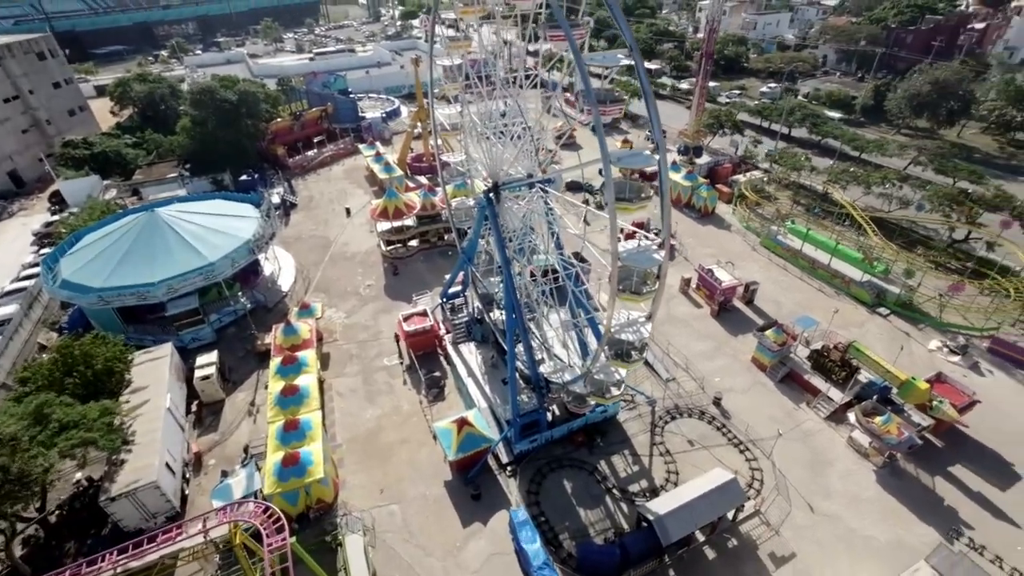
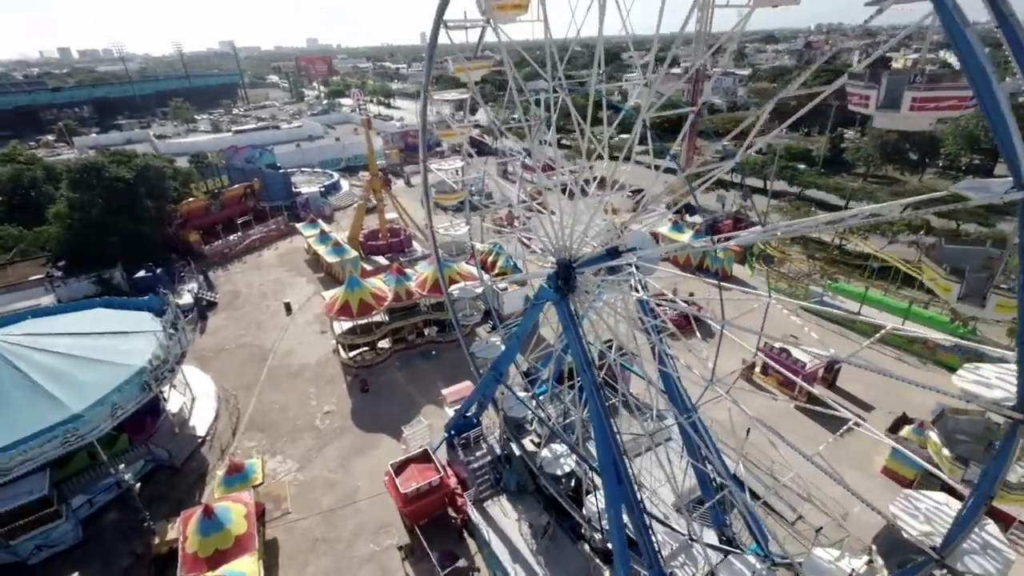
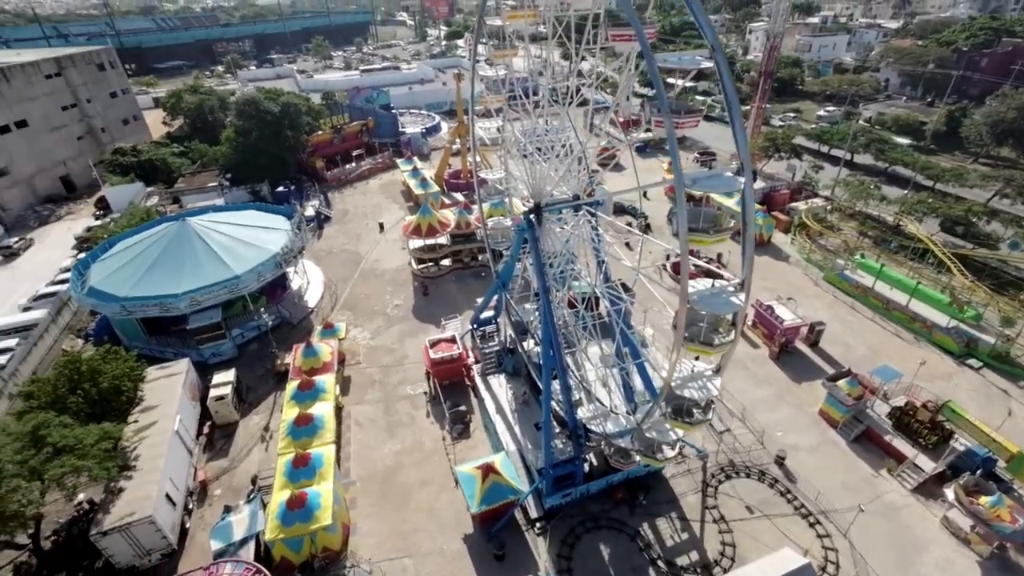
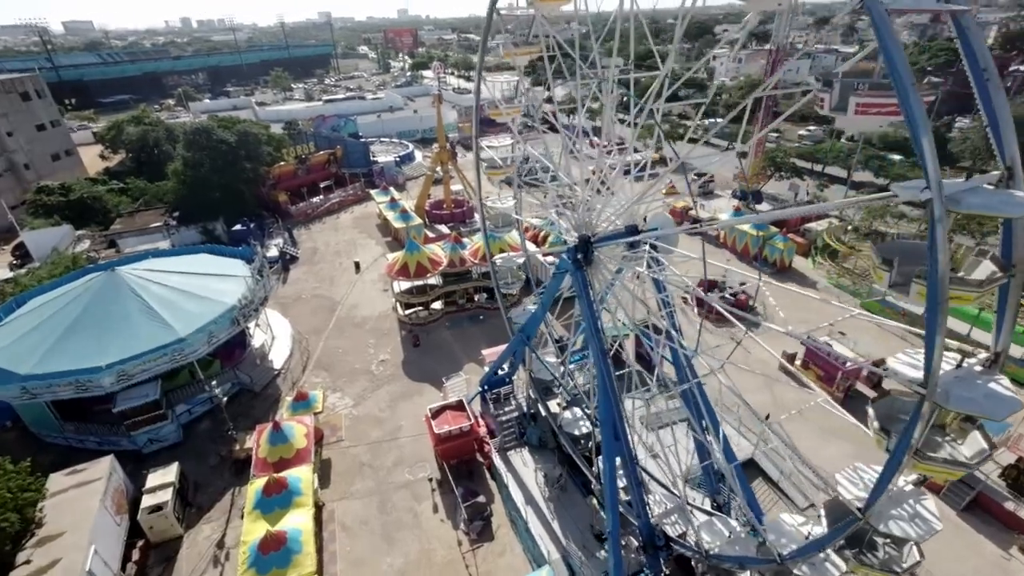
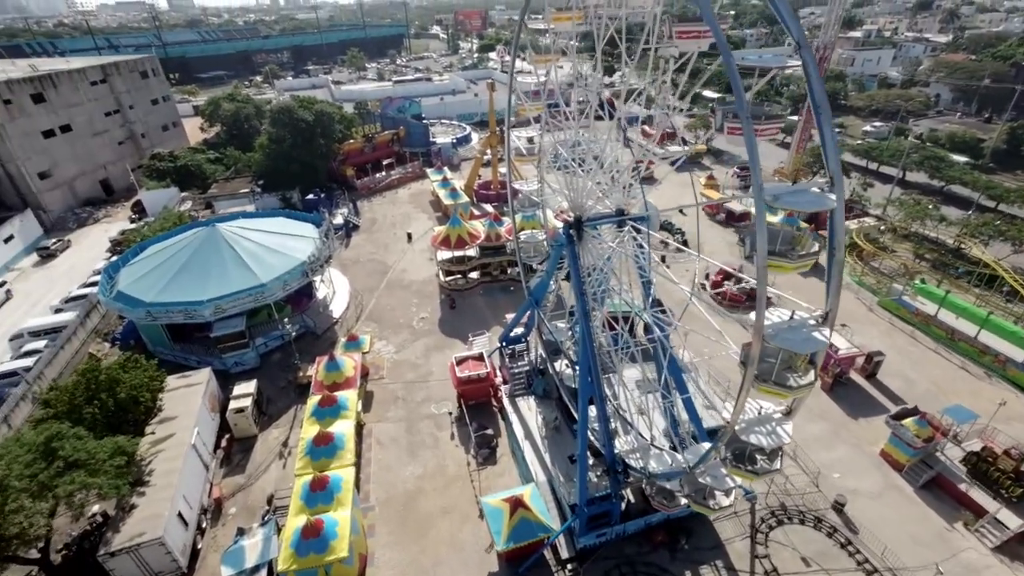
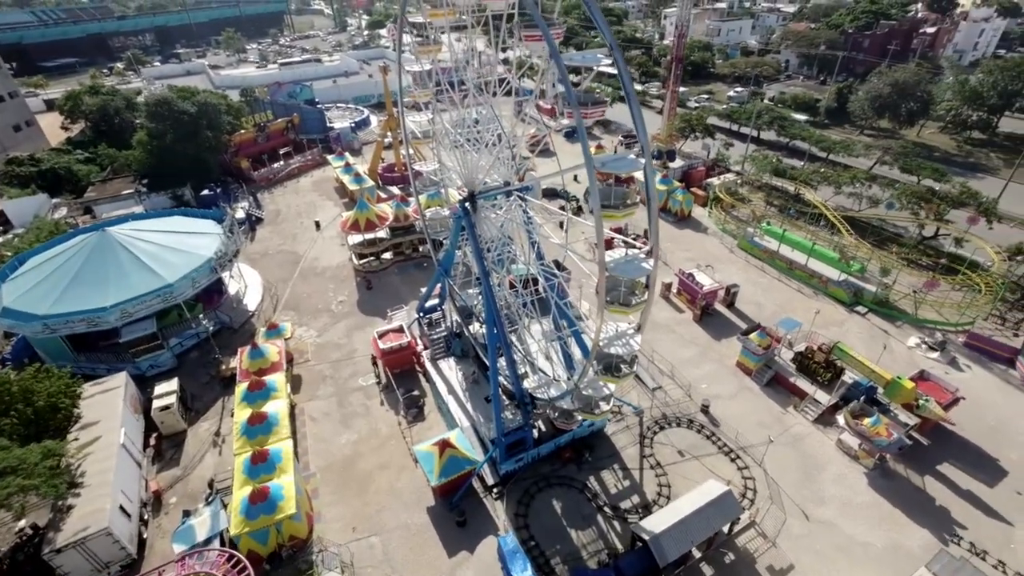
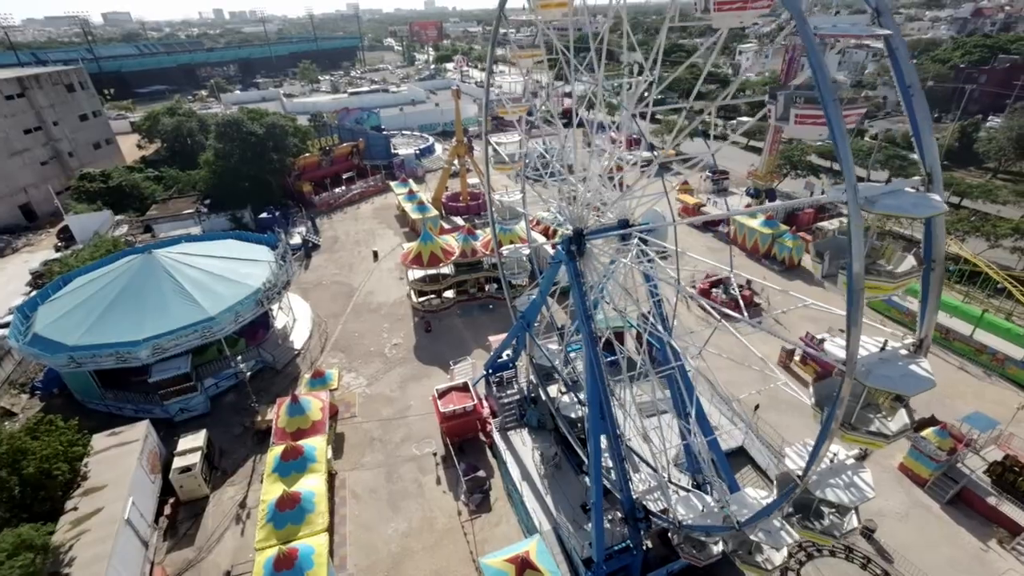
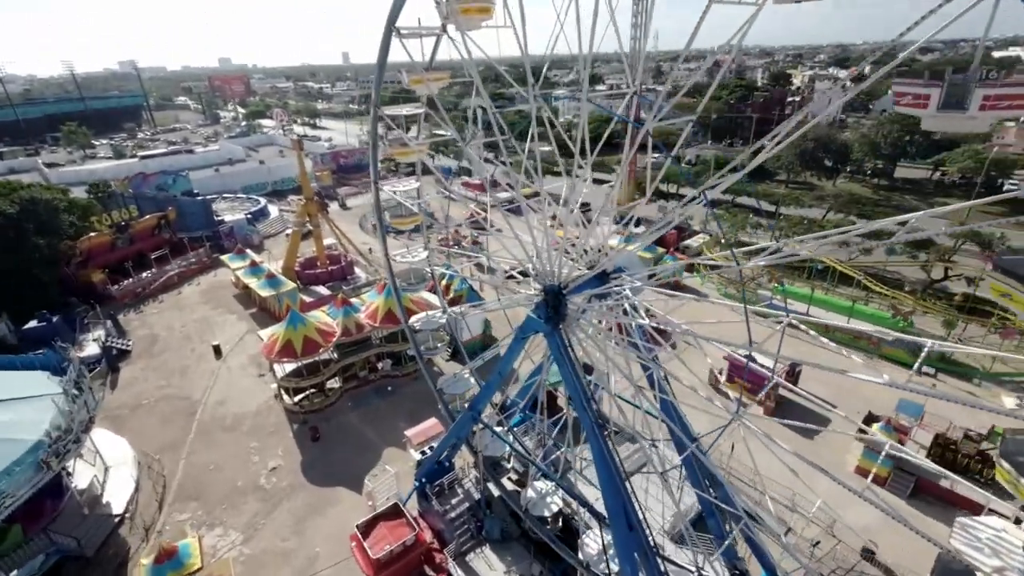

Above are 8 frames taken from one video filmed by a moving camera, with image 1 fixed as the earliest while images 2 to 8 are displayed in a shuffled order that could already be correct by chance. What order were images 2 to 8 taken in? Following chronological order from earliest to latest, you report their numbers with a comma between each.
6, 3, 5, 7, 4, 2, 8
